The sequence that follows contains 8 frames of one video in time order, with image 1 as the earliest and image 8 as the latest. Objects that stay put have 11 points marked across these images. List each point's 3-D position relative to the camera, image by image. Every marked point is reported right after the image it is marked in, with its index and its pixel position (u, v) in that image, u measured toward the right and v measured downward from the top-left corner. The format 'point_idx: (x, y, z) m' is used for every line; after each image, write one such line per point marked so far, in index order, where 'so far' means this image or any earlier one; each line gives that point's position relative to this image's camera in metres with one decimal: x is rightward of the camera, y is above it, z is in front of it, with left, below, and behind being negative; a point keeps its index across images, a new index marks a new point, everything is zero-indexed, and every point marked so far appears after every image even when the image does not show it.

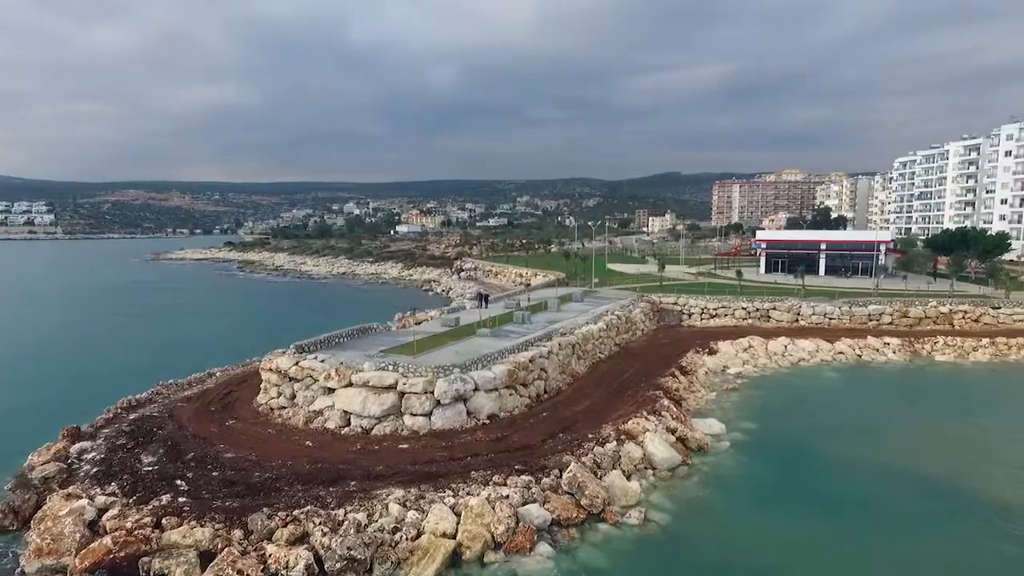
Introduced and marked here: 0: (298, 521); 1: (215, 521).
0: (-4.9, -5.5, +14.4) m
1: (-6.9, -5.5, +14.5) m
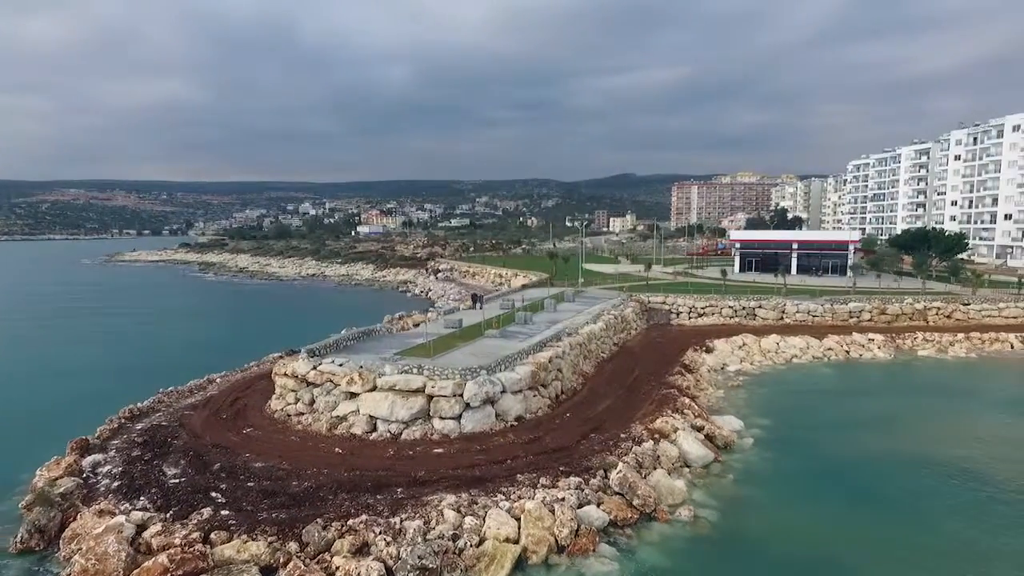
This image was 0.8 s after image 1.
0: (-3.4, -5.5, +13.9) m
1: (-5.4, -5.6, +13.9) m
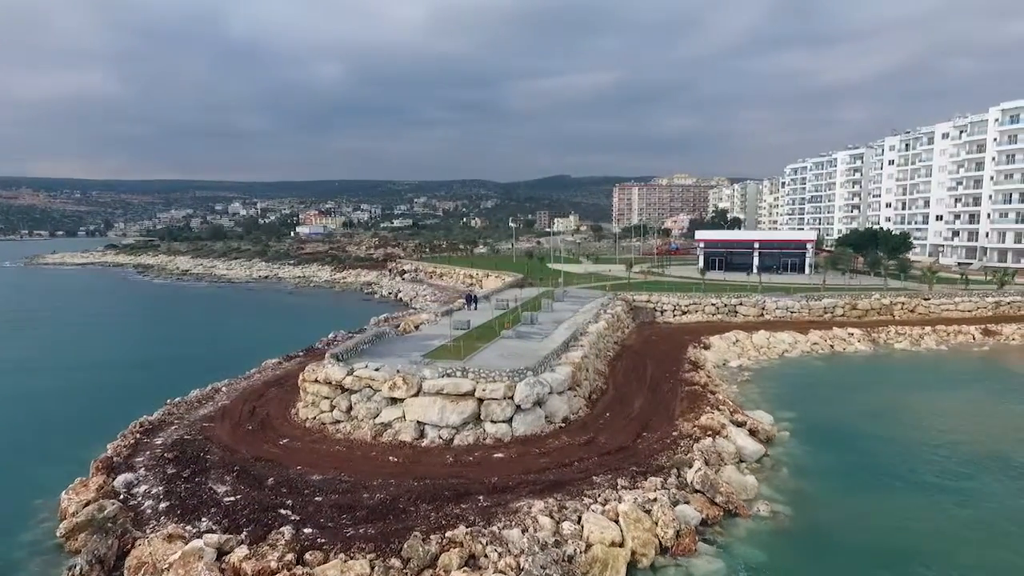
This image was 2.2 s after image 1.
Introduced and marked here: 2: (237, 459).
0: (-1.1, -5.5, +13.2) m
1: (-3.0, -5.6, +13.0) m
2: (-8.0, -5.0, +18.0) m
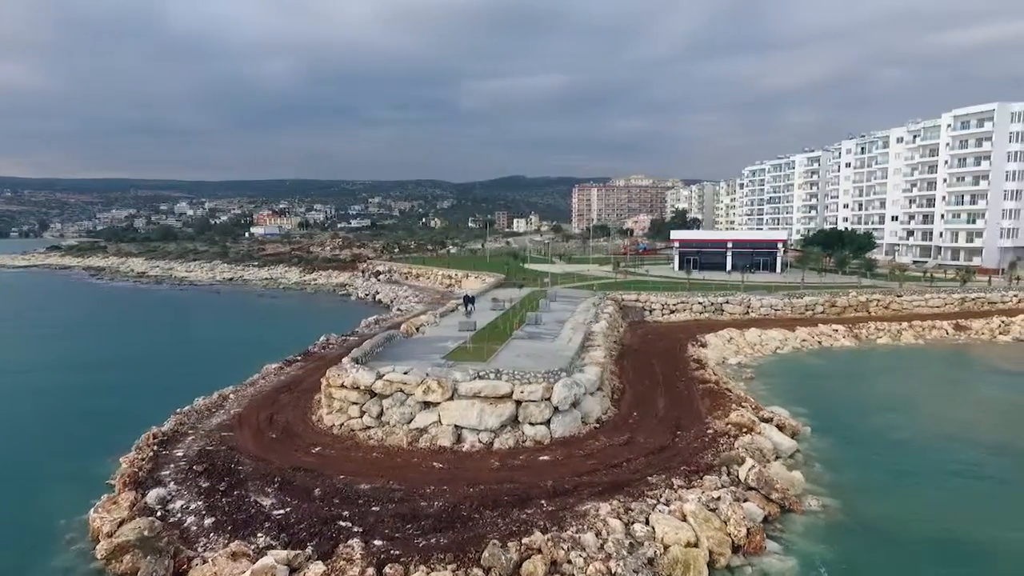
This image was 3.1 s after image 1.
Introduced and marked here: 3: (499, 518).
0: (+0.6, -5.5, +12.9) m
1: (-1.3, -5.6, +12.6) m
2: (-6.6, -5.0, +17.2) m
3: (-0.3, -5.3, +14.3) m
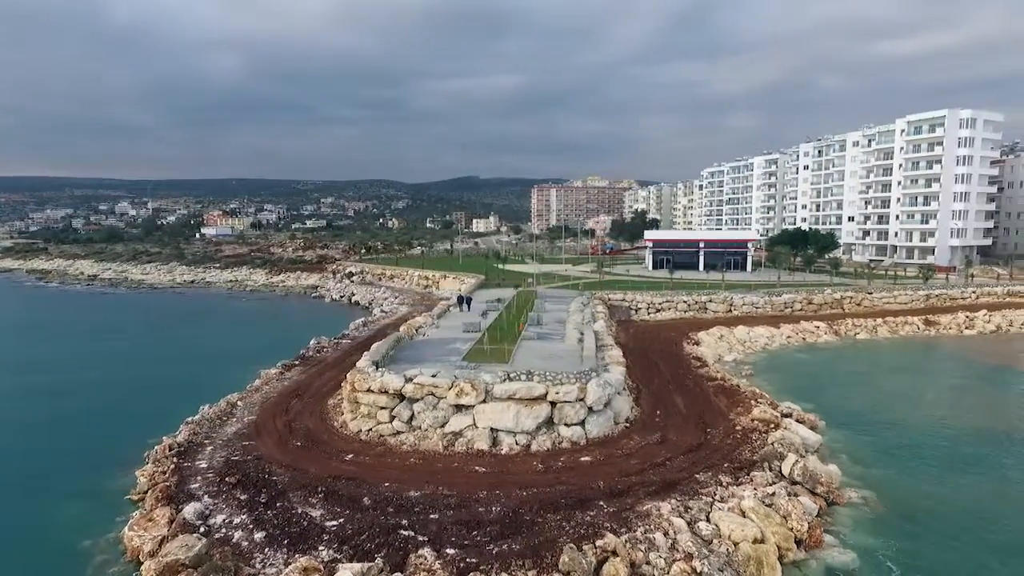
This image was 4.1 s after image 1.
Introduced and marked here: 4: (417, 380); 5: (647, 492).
0: (+2.2, -5.5, +12.8) m
1: (+0.3, -5.6, +12.3) m
2: (-5.3, -5.1, +16.5) m
3: (+1.2, -5.3, +14.1) m
4: (-3.1, -2.9, +19.7) m
5: (+3.4, -5.2, +15.6) m
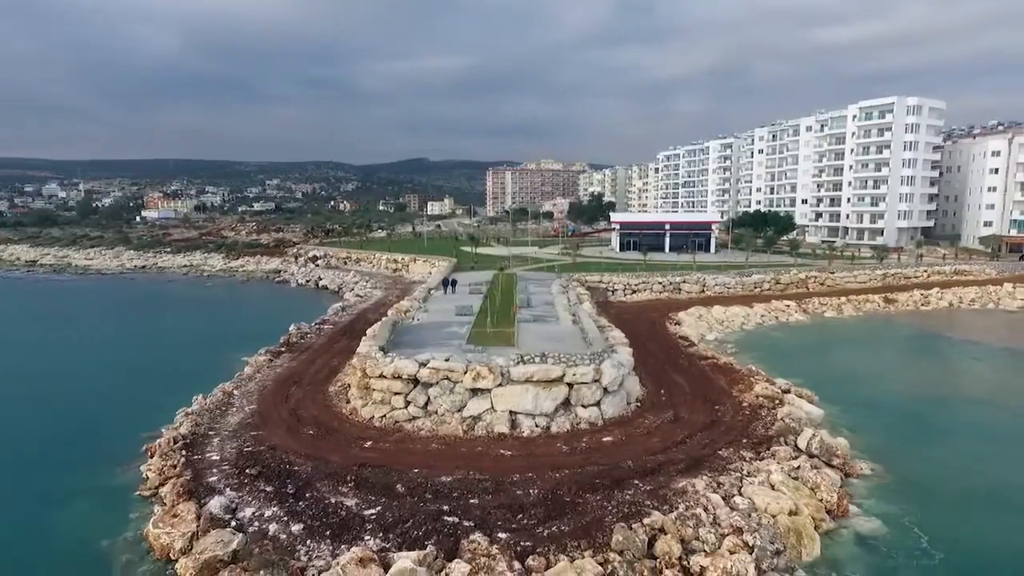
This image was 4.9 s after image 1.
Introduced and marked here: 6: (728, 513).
0: (+3.3, -5.1, +13.0) m
1: (+1.4, -5.2, +12.3) m
2: (-4.6, -4.7, +16.0) m
3: (+2.1, -4.9, +14.2) m
4: (-2.6, -2.4, +19.4) m
5: (+4.2, -4.7, +15.9) m
6: (+4.8, -5.0, +13.8) m
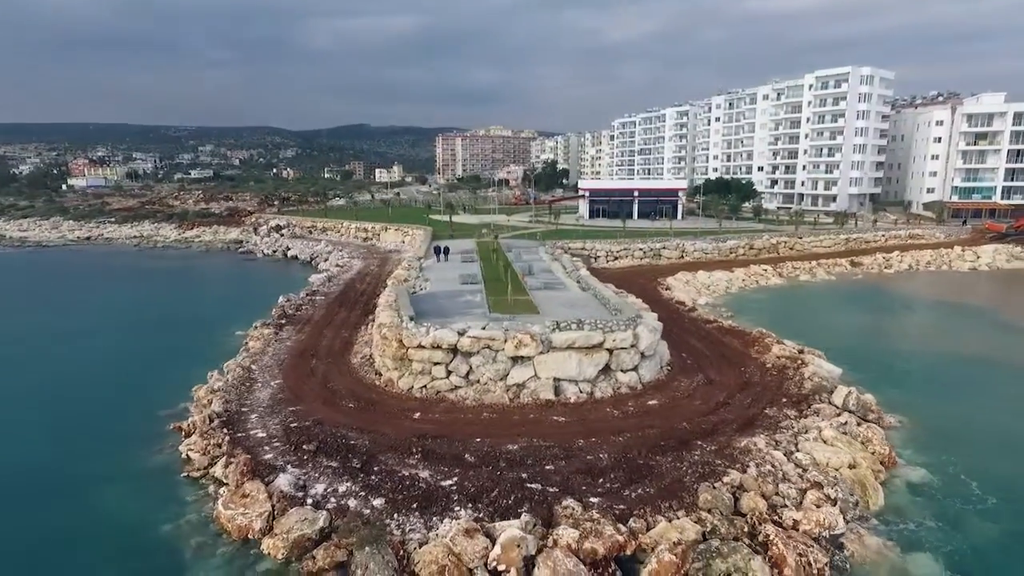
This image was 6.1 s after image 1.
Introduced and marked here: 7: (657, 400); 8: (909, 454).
0: (+5.1, -4.3, +13.3) m
1: (+3.3, -4.5, +12.5) m
2: (-3.0, -3.9, +15.7) m
3: (+3.9, -4.1, +14.4) m
4: (-1.3, -1.4, +19.0) m
5: (+5.8, -3.7, +16.3) m
6: (+6.6, -4.2, +14.3) m
7: (+4.3, -3.4, +18.4) m
8: (+10.7, -4.5, +16.6) m
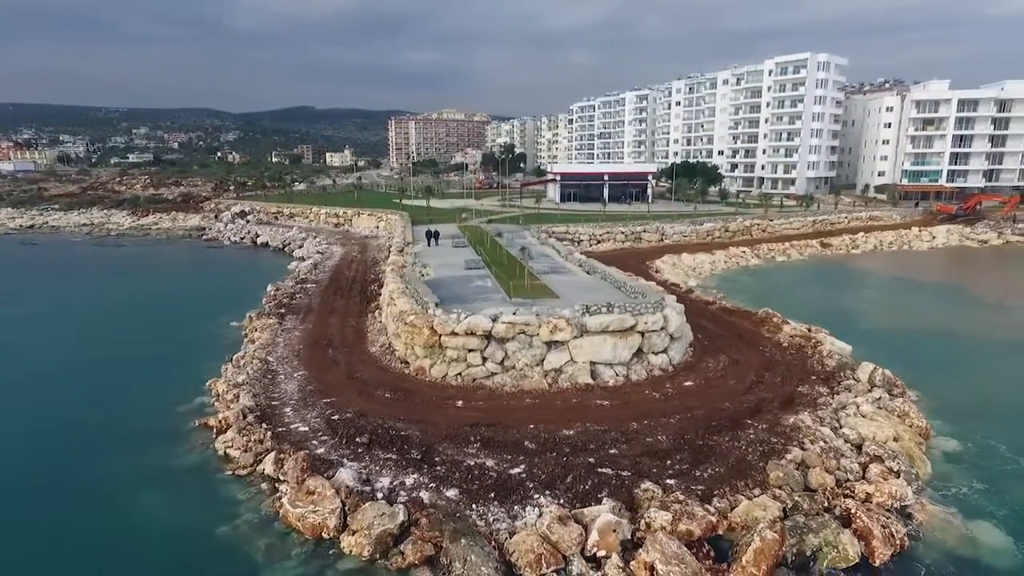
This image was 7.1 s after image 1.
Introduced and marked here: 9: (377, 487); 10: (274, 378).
0: (+6.6, -3.9, +13.6) m
1: (+4.9, -4.1, +12.7) m
2: (-1.6, -3.5, +15.3) m
3: (+5.3, -3.7, +14.6) m
4: (-0.2, -0.9, +18.8) m
5: (+7.1, -3.2, +16.6) m
6: (+8.0, -3.7, +14.7) m
7: (+5.4, -2.8, +18.7) m
8: (+11.9, -3.9, +17.4) m
9: (-2.9, -4.2, +13.0) m
10: (-7.5, -2.8, +19.1) m
